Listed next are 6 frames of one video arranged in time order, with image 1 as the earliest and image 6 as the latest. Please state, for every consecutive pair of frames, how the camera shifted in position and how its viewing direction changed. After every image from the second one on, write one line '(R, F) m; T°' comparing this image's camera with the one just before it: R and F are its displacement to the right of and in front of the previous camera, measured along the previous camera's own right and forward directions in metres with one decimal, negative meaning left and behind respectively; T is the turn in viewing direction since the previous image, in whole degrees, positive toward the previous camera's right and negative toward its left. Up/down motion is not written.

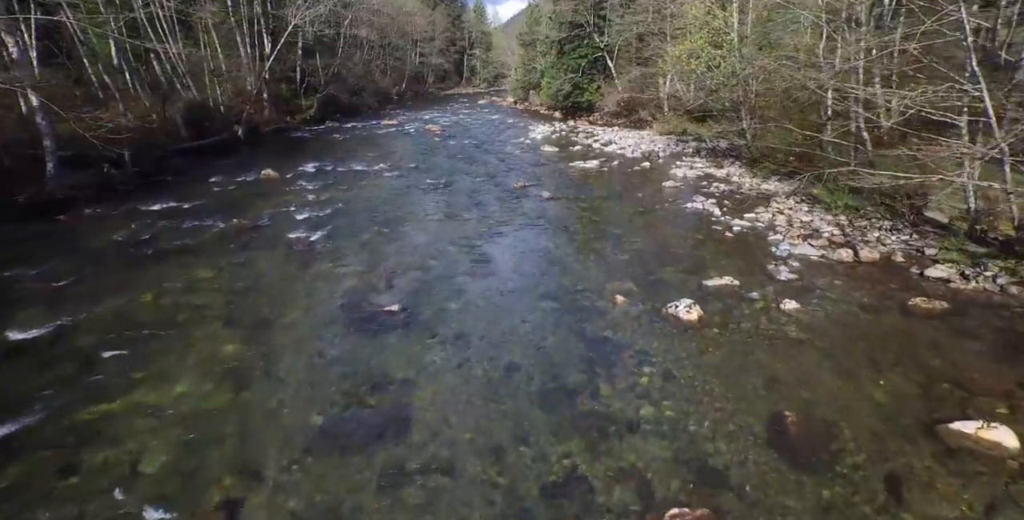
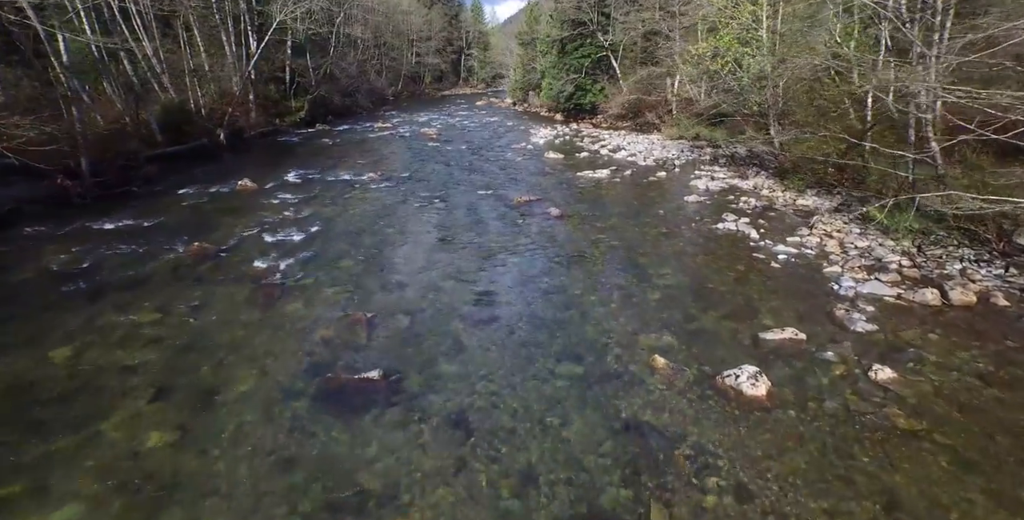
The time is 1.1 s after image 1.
(-0.2, +1.7) m; 0°
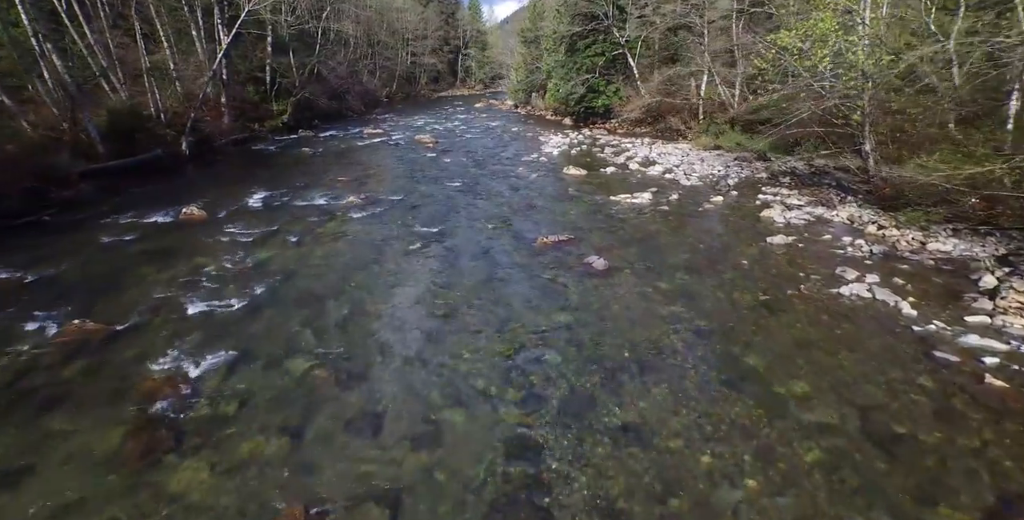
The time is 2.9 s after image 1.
(-0.5, +3.7) m; 0°
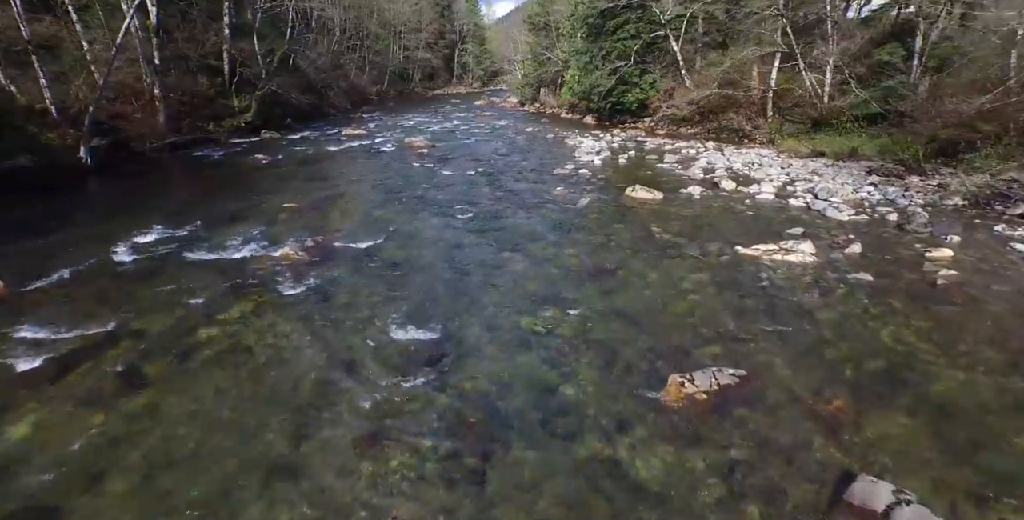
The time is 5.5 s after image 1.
(-0.9, +6.7) m; 0°
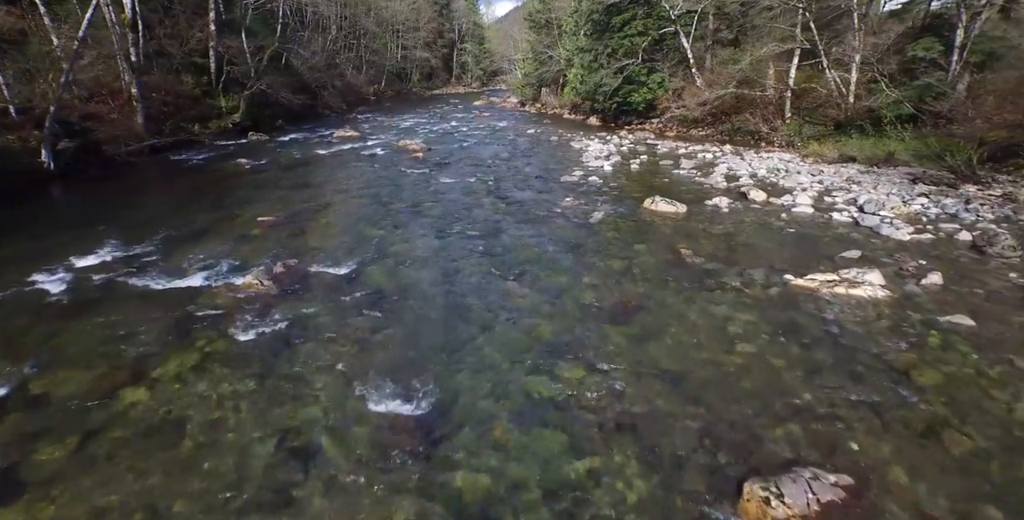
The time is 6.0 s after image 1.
(-0.1, +1.5) m; 0°
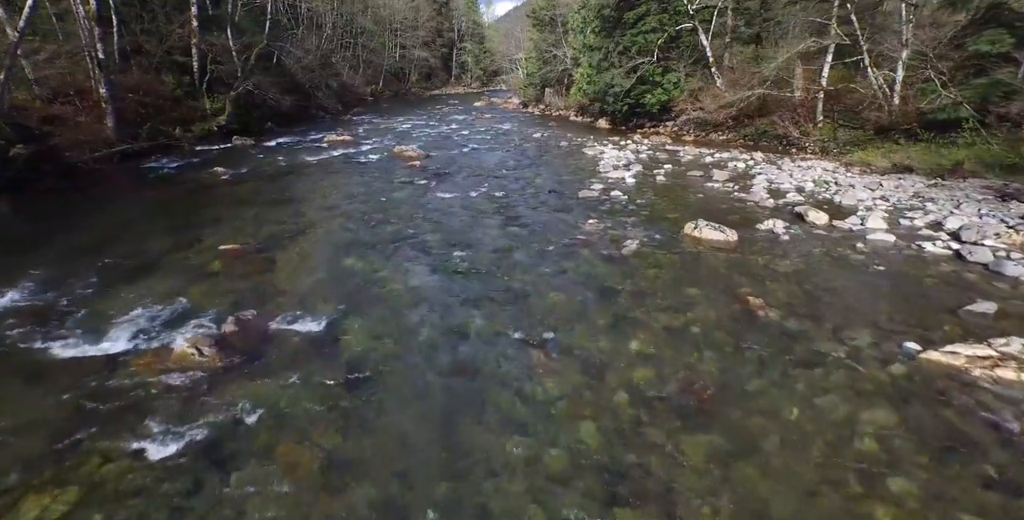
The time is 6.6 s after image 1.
(-0.3, +2.1) m; 0°
